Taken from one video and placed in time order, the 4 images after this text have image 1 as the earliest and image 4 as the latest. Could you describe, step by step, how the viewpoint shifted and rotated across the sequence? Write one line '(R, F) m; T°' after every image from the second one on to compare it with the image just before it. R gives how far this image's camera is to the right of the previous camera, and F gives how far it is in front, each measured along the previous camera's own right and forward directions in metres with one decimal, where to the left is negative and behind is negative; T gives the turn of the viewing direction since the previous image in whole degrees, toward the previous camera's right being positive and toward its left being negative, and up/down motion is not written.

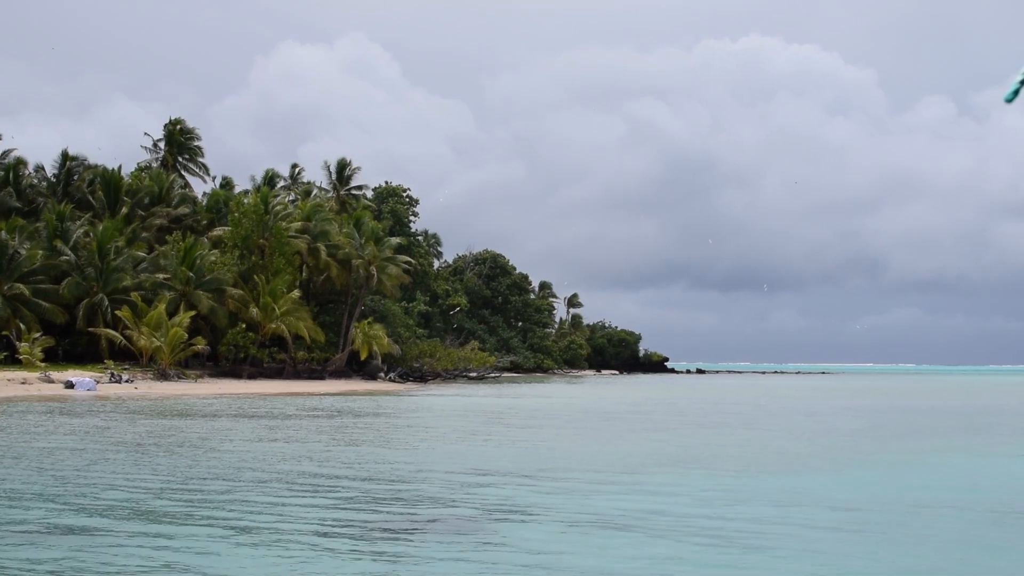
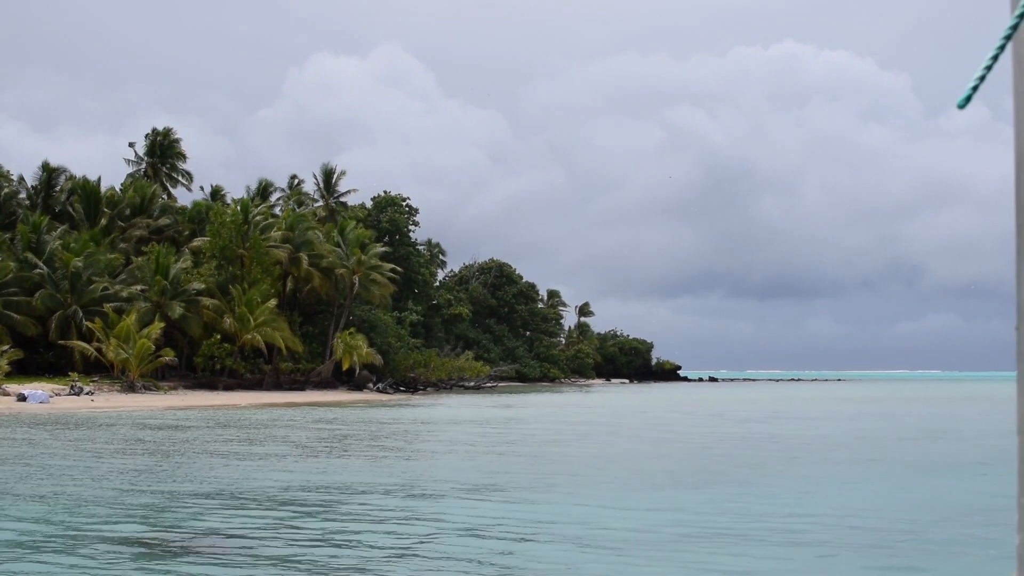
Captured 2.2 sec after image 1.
(+1.7, +0.7) m; -1°
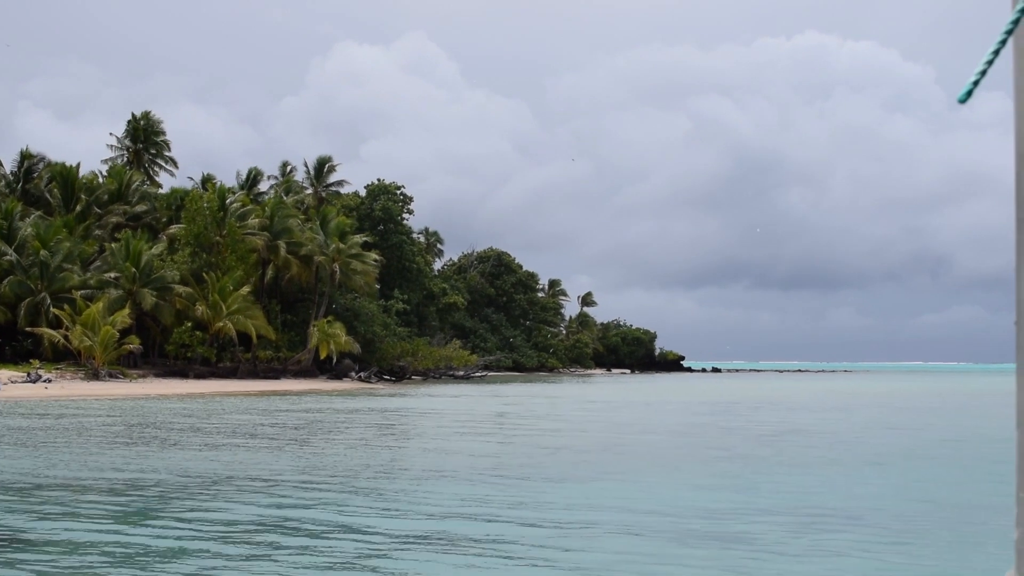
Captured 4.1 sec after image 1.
(+1.4, +0.5) m; -1°
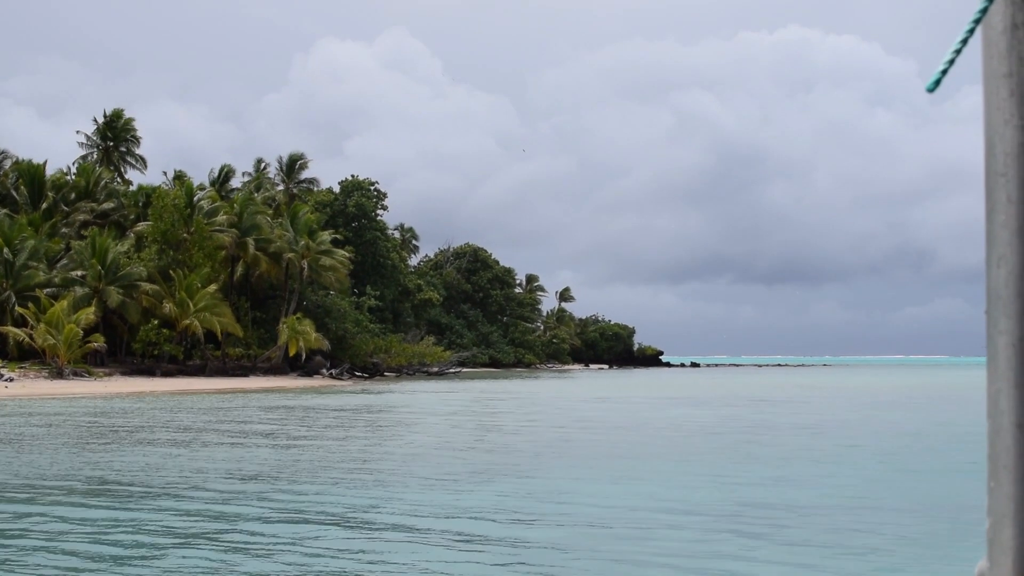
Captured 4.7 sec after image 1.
(+0.4, 0.0) m; +1°
